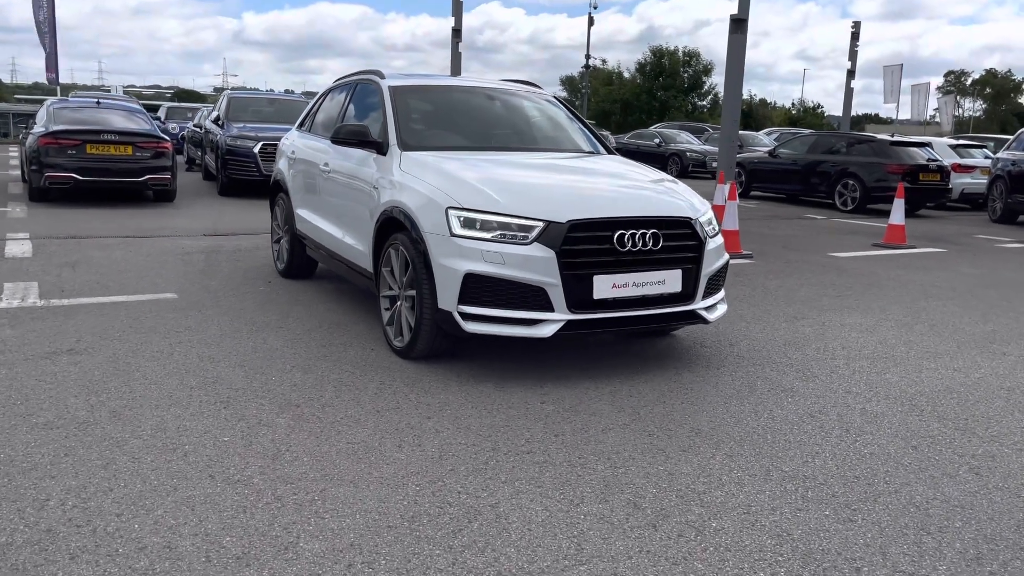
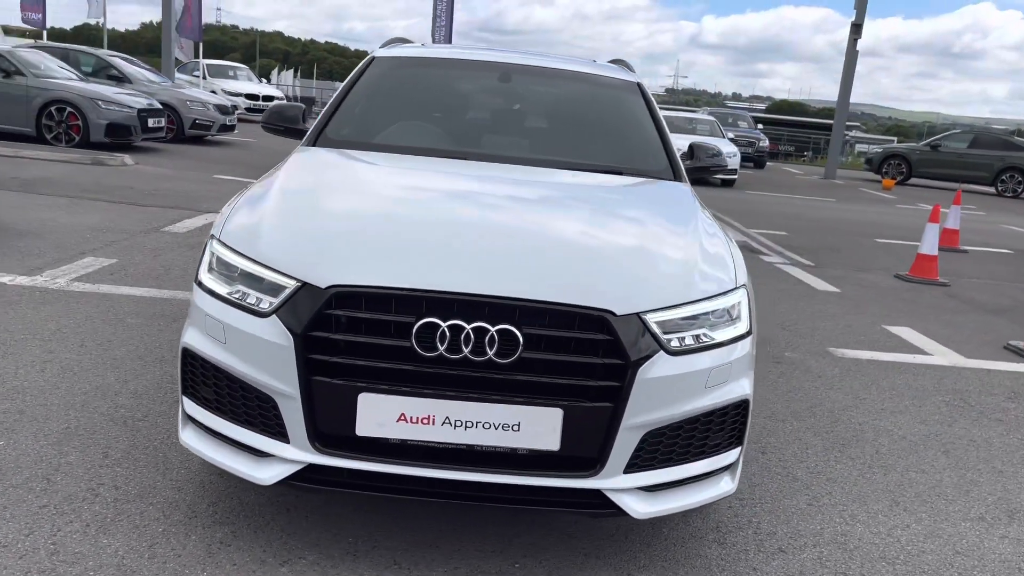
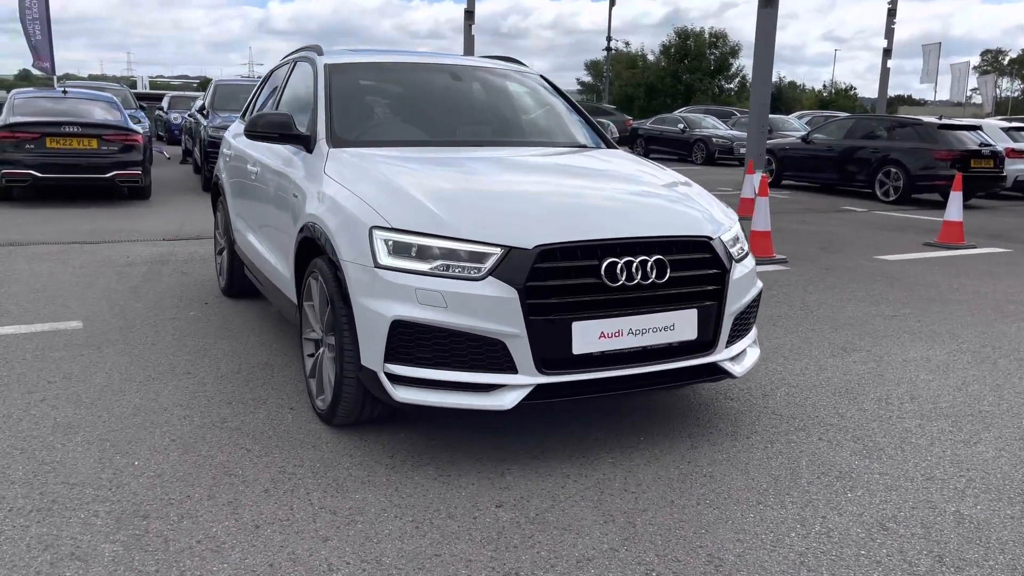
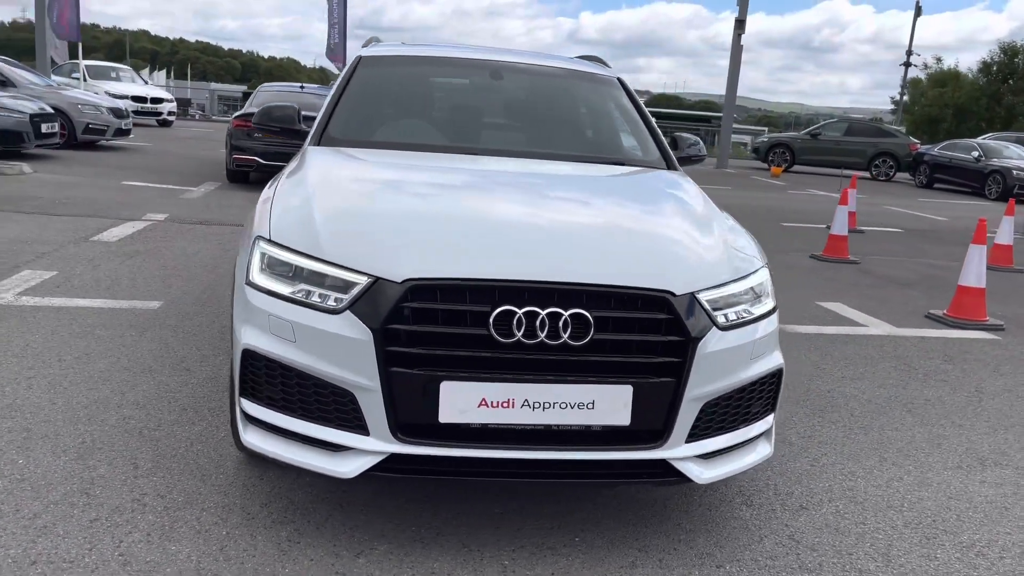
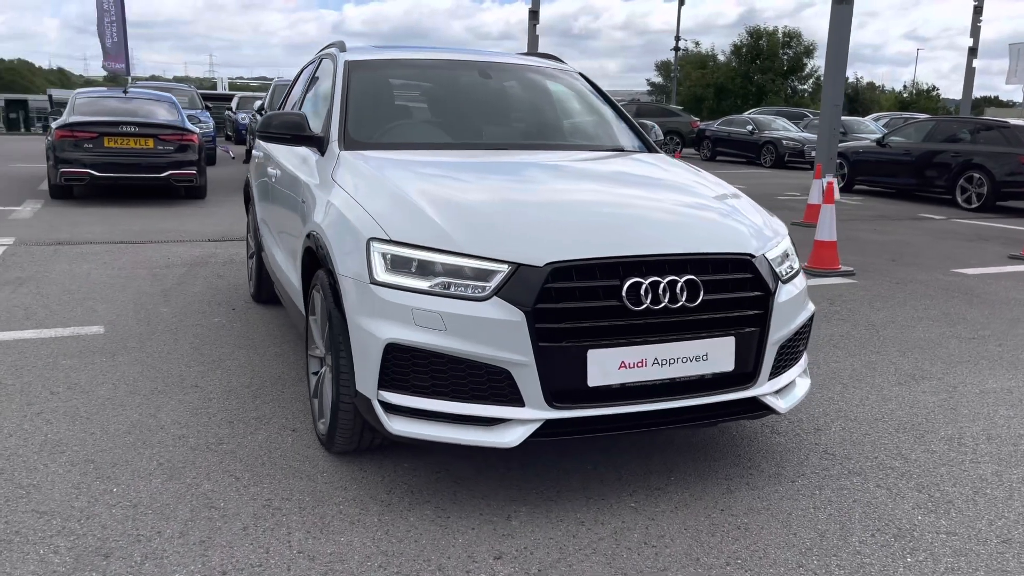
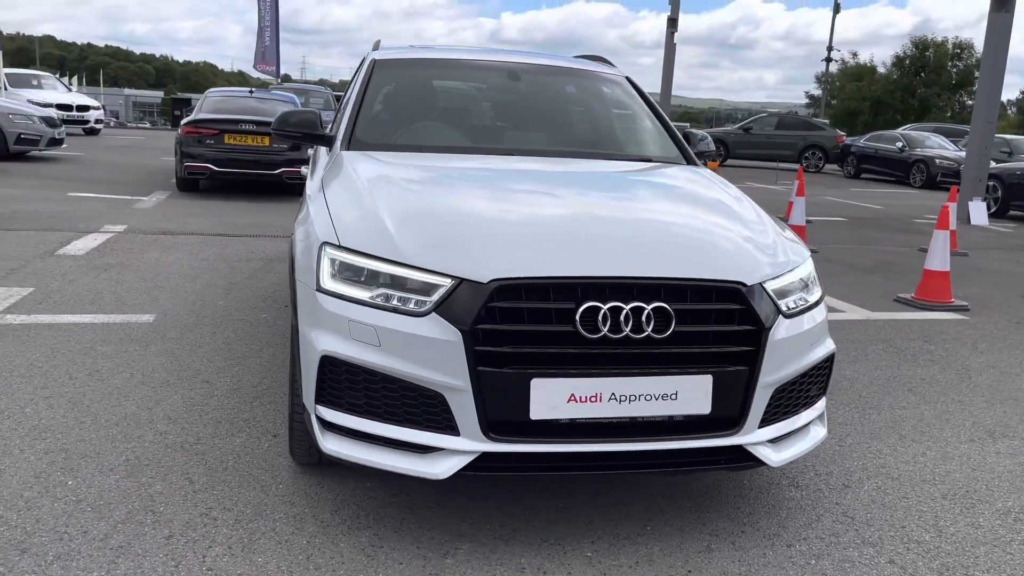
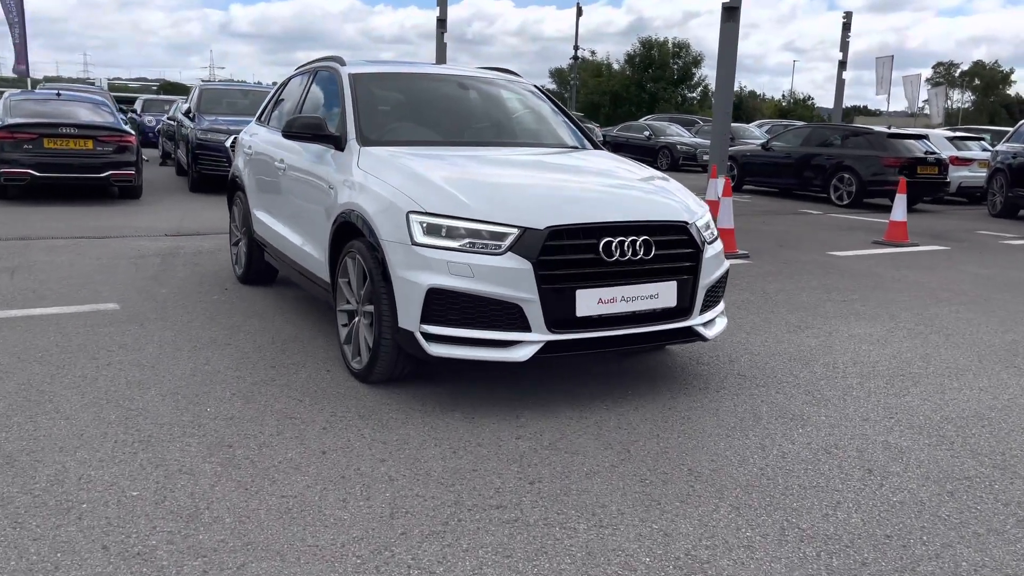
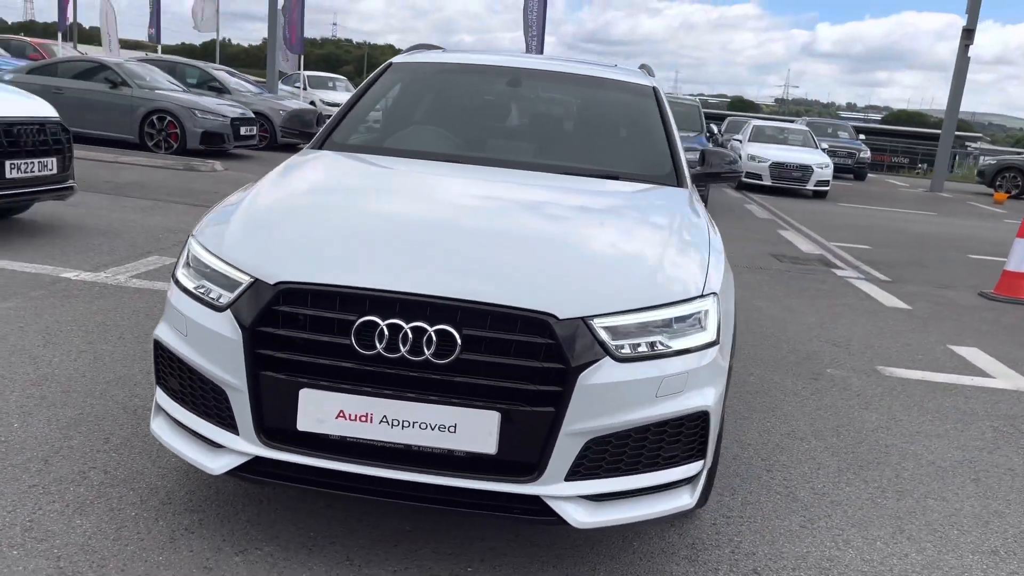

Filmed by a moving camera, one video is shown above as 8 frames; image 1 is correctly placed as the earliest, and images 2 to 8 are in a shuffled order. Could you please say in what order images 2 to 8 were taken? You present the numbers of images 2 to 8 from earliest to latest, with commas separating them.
7, 3, 5, 6, 4, 2, 8
